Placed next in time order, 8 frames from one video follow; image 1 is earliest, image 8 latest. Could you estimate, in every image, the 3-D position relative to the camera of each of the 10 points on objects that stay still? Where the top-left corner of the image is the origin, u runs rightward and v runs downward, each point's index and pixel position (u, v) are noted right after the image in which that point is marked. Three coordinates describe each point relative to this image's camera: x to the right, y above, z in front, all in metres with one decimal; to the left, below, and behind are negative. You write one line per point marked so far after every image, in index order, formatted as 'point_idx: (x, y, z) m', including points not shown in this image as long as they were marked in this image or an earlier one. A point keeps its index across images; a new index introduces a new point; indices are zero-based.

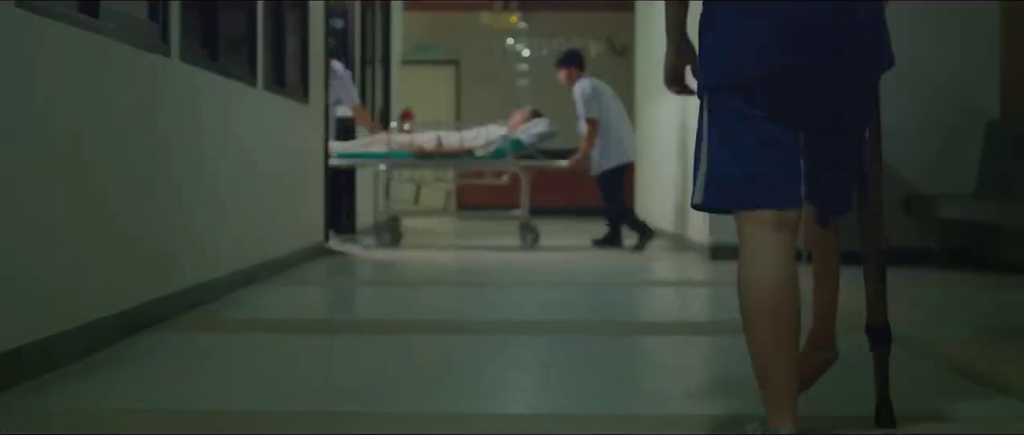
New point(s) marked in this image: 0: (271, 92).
0: (-1.3, +0.6, +5.2) m
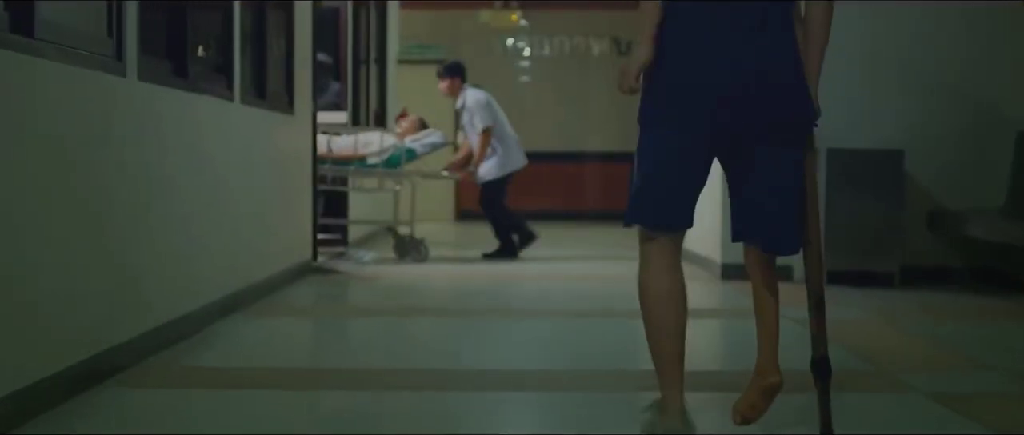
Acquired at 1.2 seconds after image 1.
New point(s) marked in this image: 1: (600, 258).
0: (-1.2, +0.5, +4.6) m
1: (+0.6, -0.3, +7.2) m
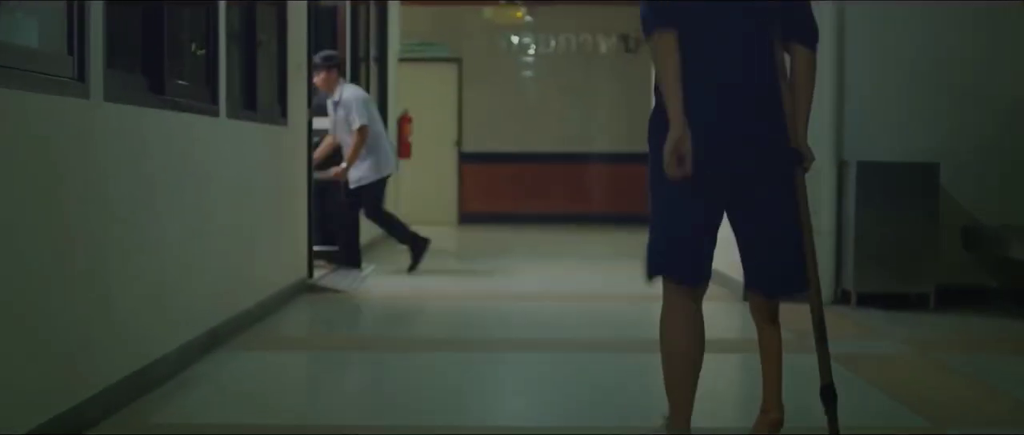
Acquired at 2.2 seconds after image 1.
0: (-1.2, +0.4, +4.3) m
1: (+0.7, -0.4, +6.8) m
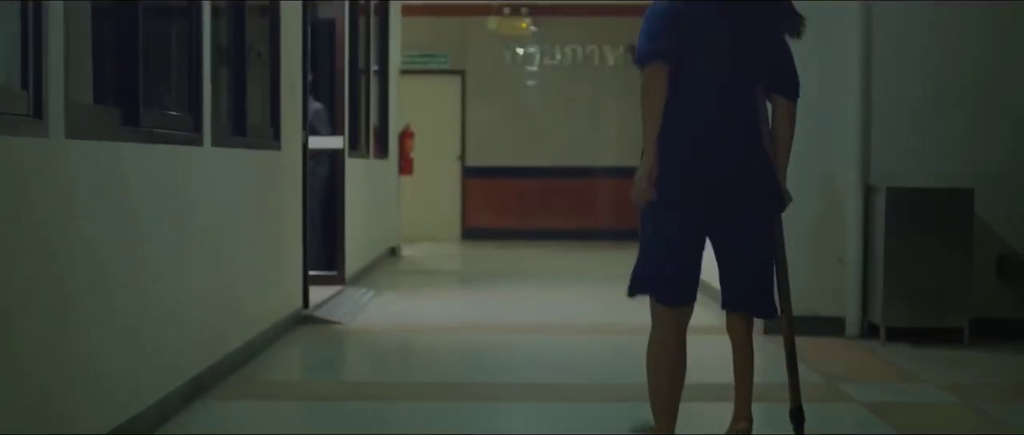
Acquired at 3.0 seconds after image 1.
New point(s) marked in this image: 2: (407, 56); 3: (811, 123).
0: (-1.1, +0.3, +4.0) m
1: (+0.7, -0.5, +6.6) m
2: (-1.2, +1.8, +11.4) m
3: (+1.4, +0.5, +4.9) m
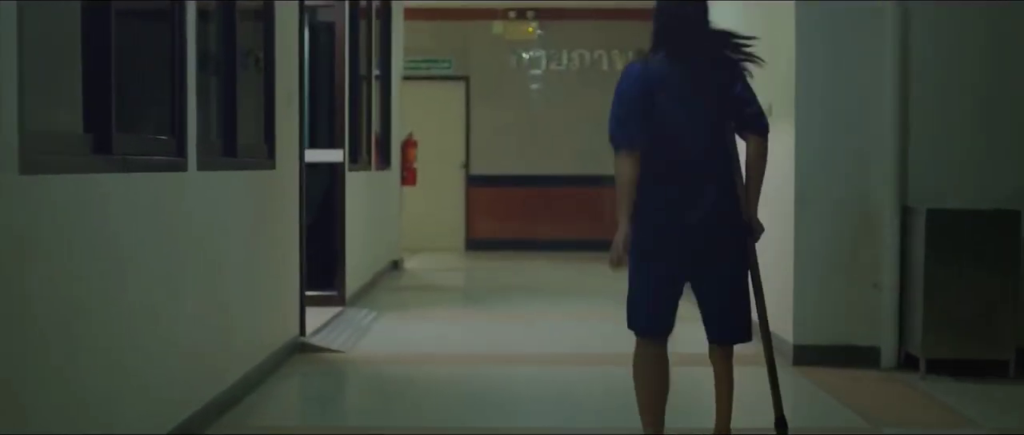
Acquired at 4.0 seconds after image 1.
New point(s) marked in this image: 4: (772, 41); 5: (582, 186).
0: (-1.1, +0.2, +3.7) m
1: (+0.8, -0.6, +6.2) m
2: (-1.1, +1.7, +11.0) m
3: (+1.4, +0.4, +4.6) m
4: (+1.3, +0.9, +4.9) m
5: (+0.8, +0.4, +11.1) m
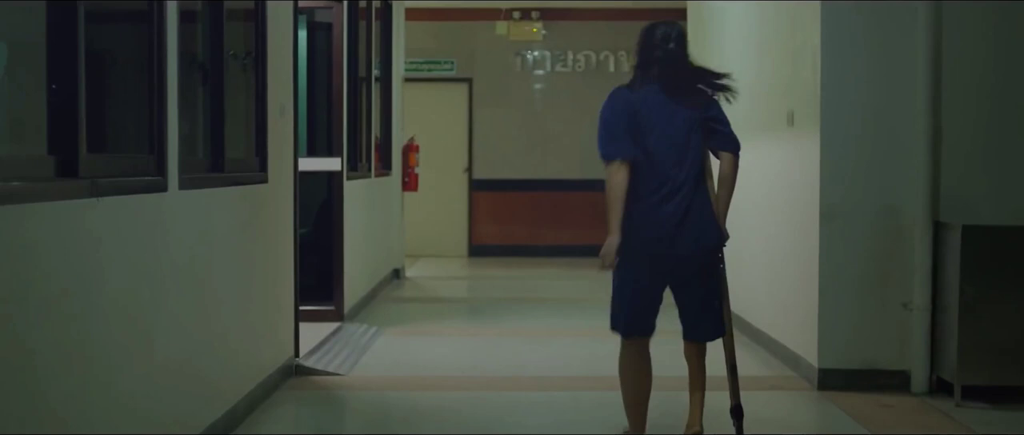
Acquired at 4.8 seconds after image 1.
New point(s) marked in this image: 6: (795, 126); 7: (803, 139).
0: (-1.1, +0.1, +3.4) m
1: (+0.8, -0.7, +6.0) m
2: (-1.1, +1.7, +10.8) m
3: (+1.4, +0.3, +4.3) m
4: (+1.3, +0.8, +4.7) m
5: (+0.8, +0.3, +10.9) m
6: (+1.3, +0.4, +4.7) m
7: (+1.3, +0.4, +4.6) m
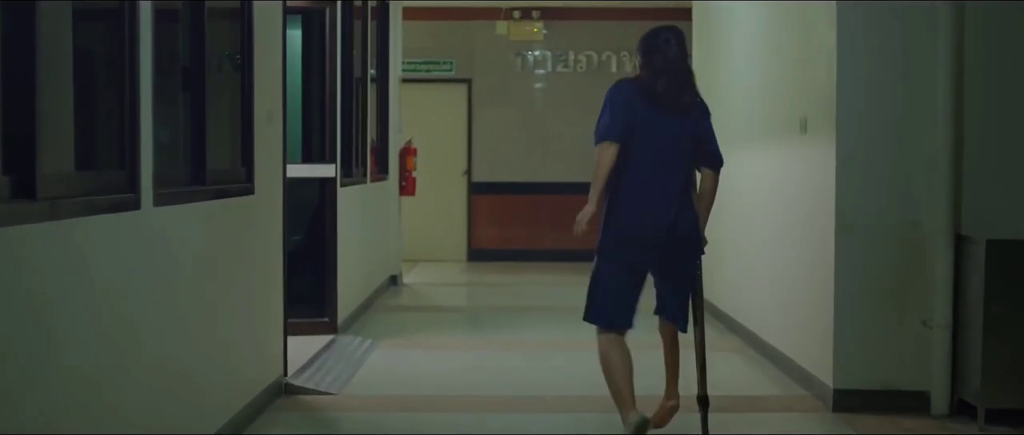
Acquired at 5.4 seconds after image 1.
0: (-1.1, +0.1, +3.2) m
1: (+0.8, -0.7, +5.8) m
2: (-1.1, +1.6, +10.6) m
3: (+1.4, +0.3, +4.1) m
4: (+1.3, +0.8, +4.5) m
5: (+0.8, +0.3, +10.7) m
6: (+1.3, +0.4, +4.5) m
7: (+1.3, +0.3, +4.4) m
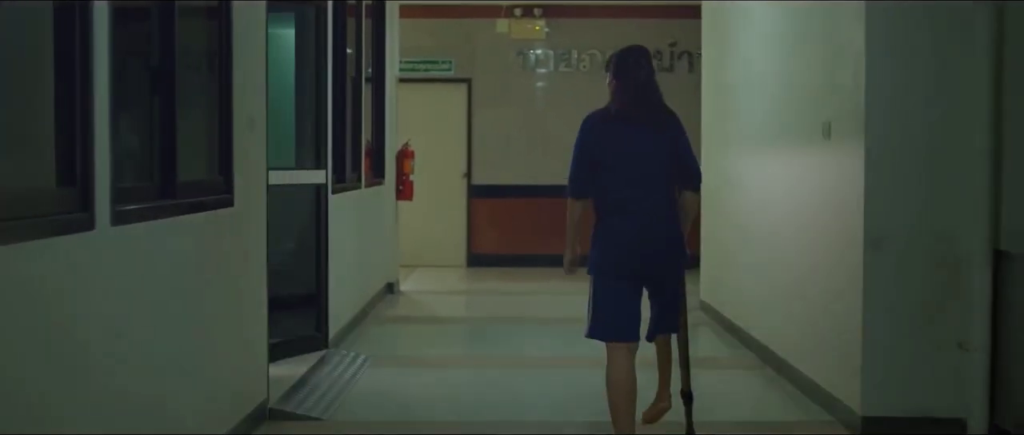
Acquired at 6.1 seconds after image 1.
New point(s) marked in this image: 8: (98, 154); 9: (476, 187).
0: (-1.1, 0.0, +2.9) m
1: (+0.8, -0.8, +5.5) m
2: (-1.1, +1.6, +10.2) m
3: (+1.5, +0.2, +3.8) m
4: (+1.3, +0.7, +4.2) m
5: (+0.8, +0.2, +10.4) m
6: (+1.3, +0.3, +4.2) m
7: (+1.3, +0.3, +4.1) m
8: (-1.1, +0.2, +2.7) m
9: (-0.4, +0.3, +10.4) m
